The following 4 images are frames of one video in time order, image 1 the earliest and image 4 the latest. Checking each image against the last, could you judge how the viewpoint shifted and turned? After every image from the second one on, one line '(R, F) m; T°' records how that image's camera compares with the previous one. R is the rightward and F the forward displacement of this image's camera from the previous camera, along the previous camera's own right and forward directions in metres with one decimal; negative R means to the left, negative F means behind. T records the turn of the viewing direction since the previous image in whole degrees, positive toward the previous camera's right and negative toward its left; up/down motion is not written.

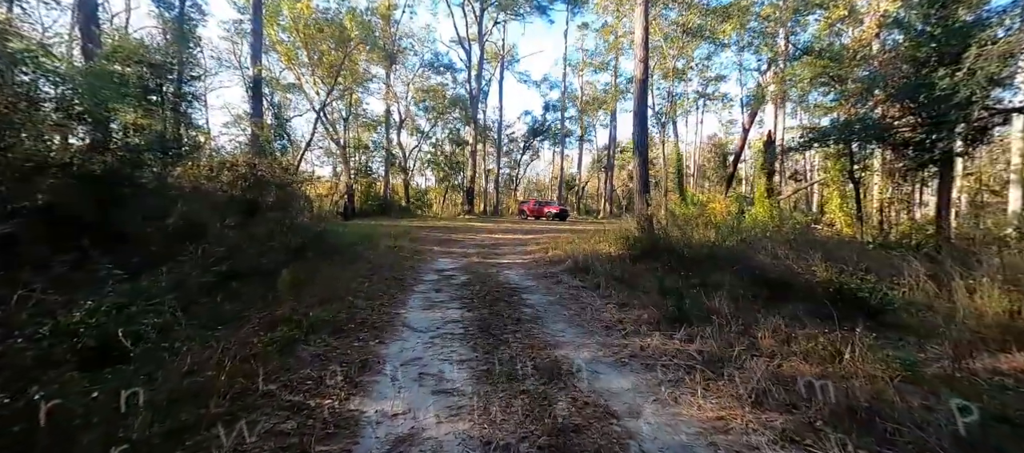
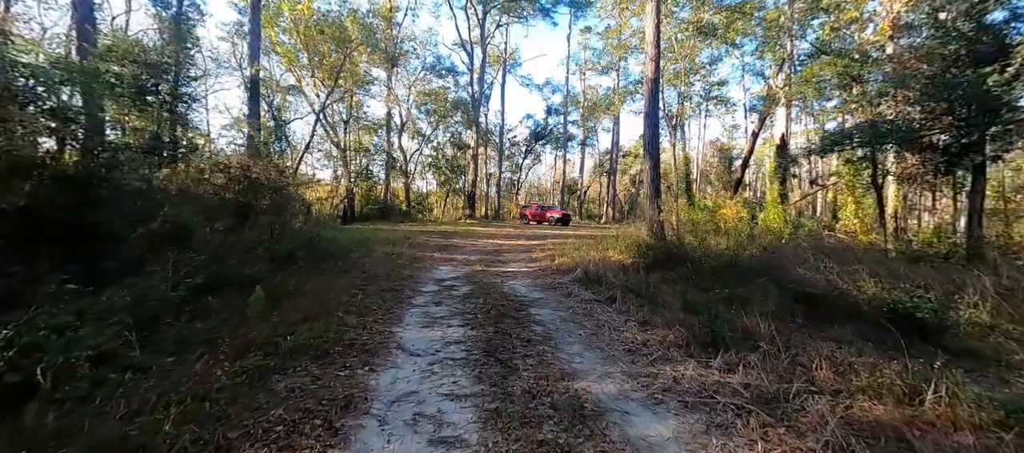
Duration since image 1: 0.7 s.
(-0.1, +0.4) m; 0°
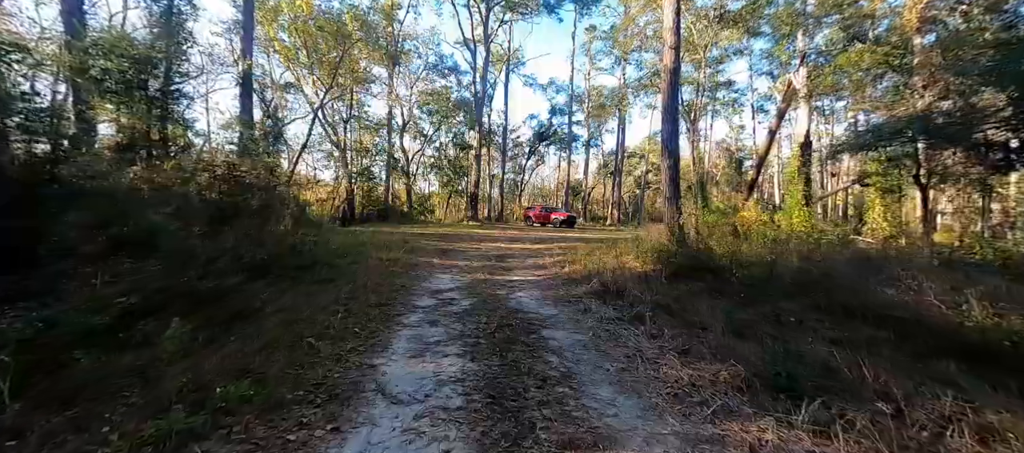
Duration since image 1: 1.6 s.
(-0.1, +0.7) m; 0°
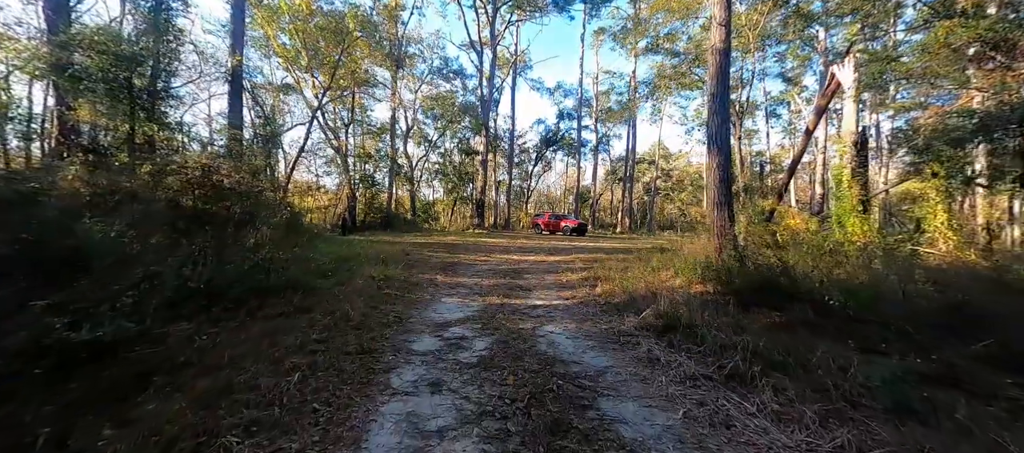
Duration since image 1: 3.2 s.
(-0.2, +1.3) m; -1°
